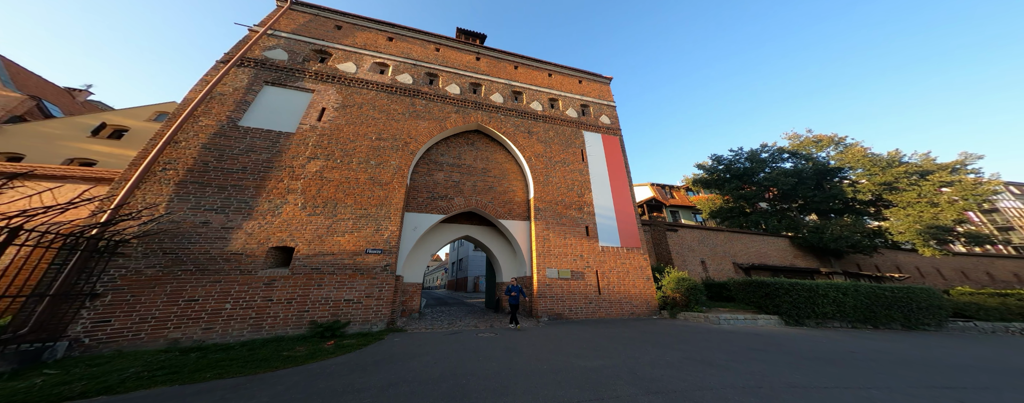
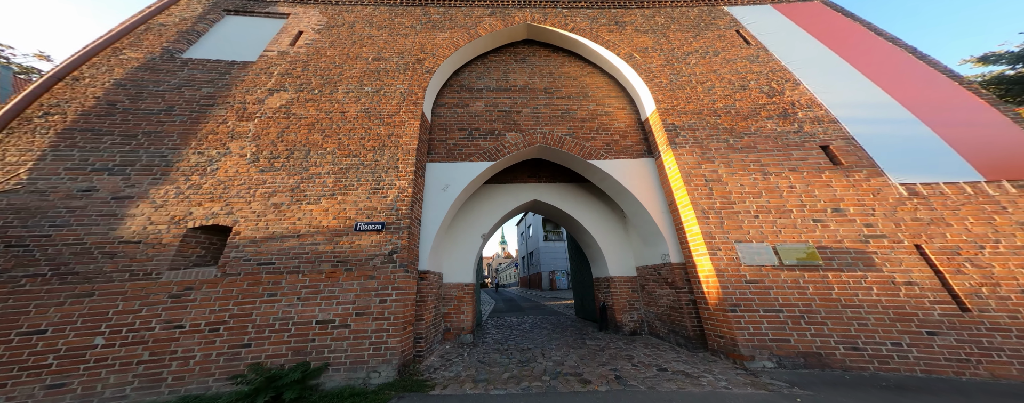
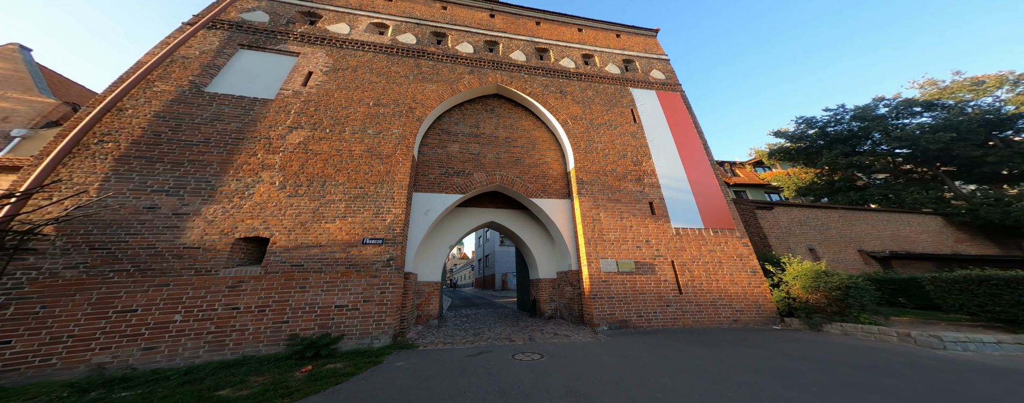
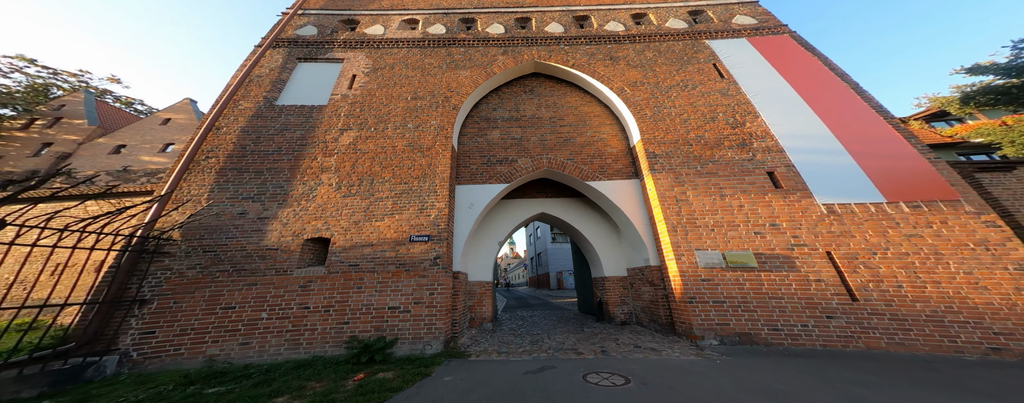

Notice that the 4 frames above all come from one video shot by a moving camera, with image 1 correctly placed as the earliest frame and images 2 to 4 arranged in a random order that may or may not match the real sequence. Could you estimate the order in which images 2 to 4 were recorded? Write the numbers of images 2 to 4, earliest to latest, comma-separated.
3, 4, 2
